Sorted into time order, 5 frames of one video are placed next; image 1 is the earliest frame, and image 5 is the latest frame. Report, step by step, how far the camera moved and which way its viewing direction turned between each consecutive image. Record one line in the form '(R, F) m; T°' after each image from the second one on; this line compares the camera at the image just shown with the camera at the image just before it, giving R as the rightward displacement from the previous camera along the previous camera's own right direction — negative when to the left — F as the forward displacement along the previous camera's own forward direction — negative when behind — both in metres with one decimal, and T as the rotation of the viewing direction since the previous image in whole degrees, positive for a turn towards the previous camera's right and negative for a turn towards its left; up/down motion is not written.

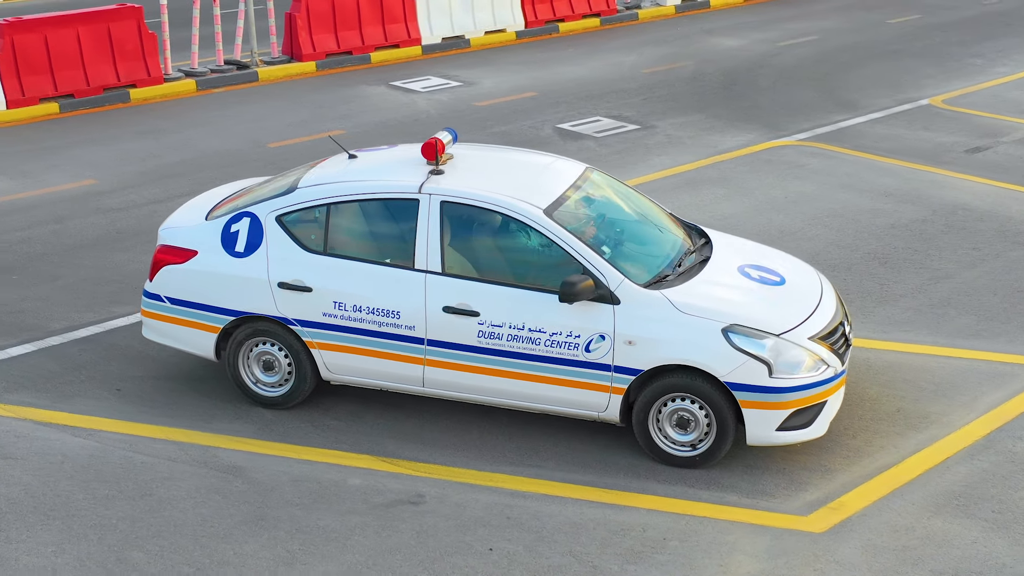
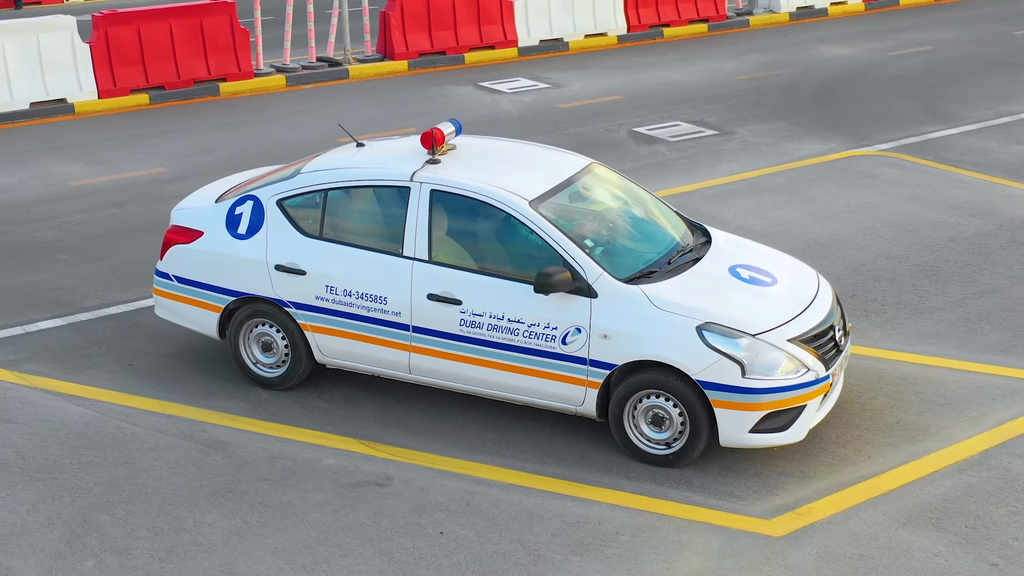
(+0.9, 0.0) m; -7°
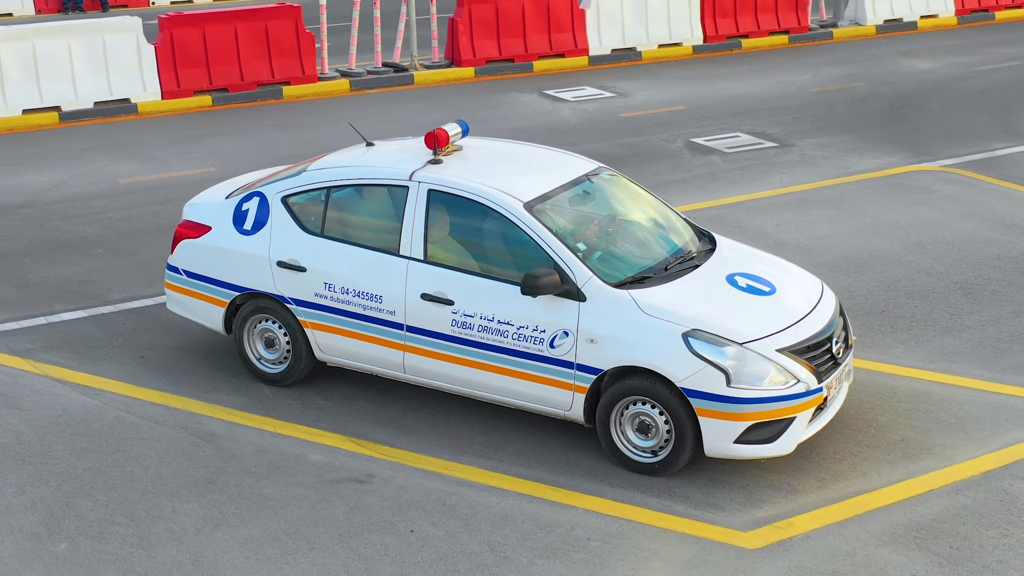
(+0.6, 0.0) m; -5°
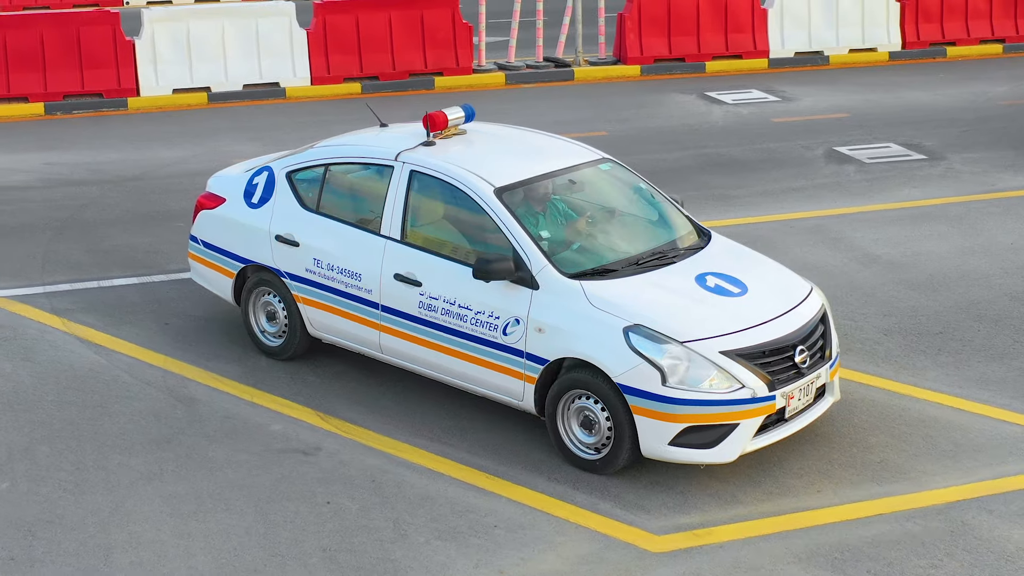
(+1.7, +0.2) m; -12°
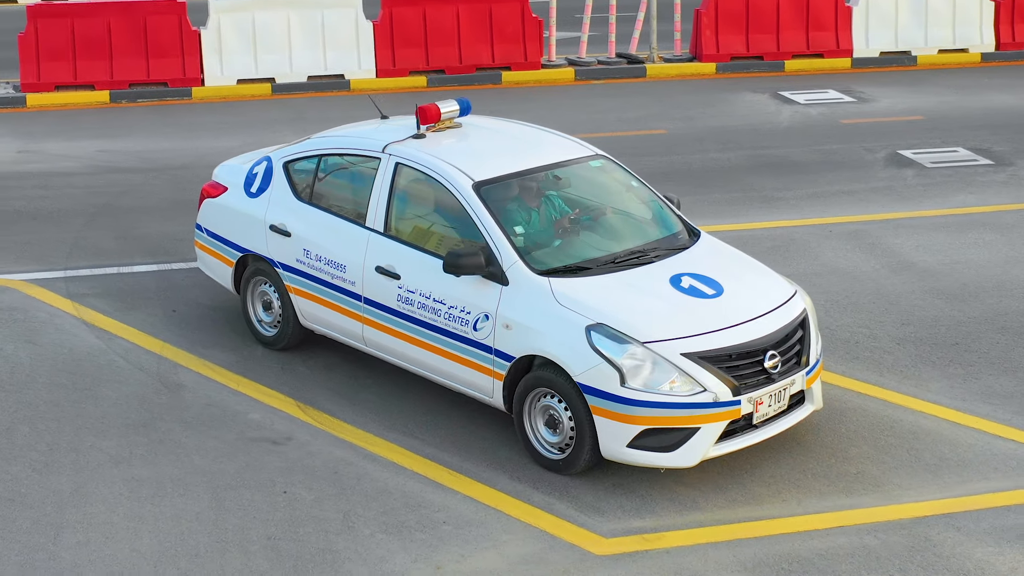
(+0.8, +0.1) m; -6°
